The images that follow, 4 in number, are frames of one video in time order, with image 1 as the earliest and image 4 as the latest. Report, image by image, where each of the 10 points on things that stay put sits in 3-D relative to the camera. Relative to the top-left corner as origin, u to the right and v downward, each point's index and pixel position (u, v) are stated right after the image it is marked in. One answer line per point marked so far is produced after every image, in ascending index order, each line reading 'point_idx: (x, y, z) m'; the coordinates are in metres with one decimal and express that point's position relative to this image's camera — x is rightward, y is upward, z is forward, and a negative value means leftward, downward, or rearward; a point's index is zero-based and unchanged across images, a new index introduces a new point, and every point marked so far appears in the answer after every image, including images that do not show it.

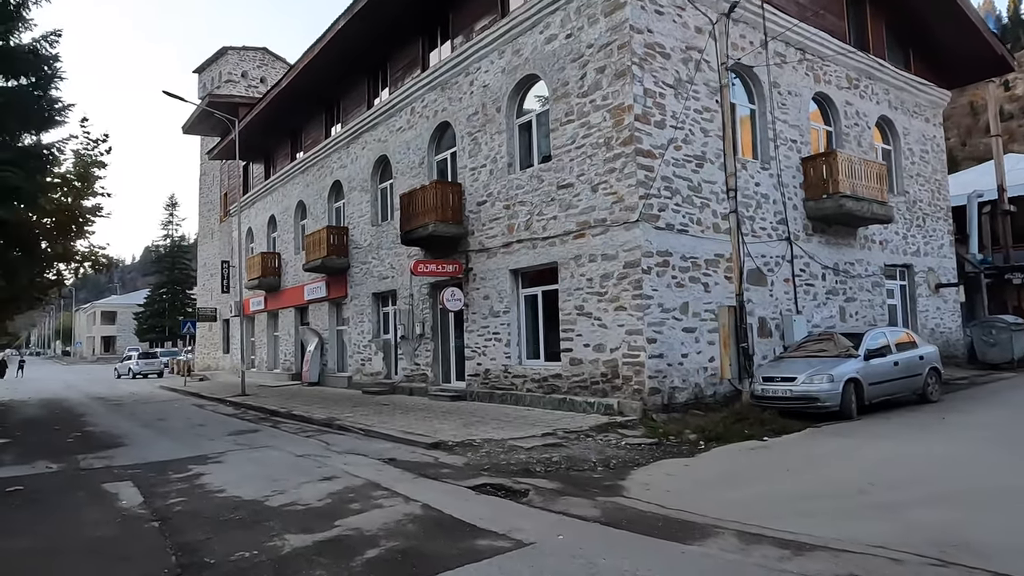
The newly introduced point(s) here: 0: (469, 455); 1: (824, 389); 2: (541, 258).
0: (-0.5, -2.1, +8.5) m
1: (+4.6, -1.5, +9.9) m
2: (+0.6, +0.6, +13.0) m
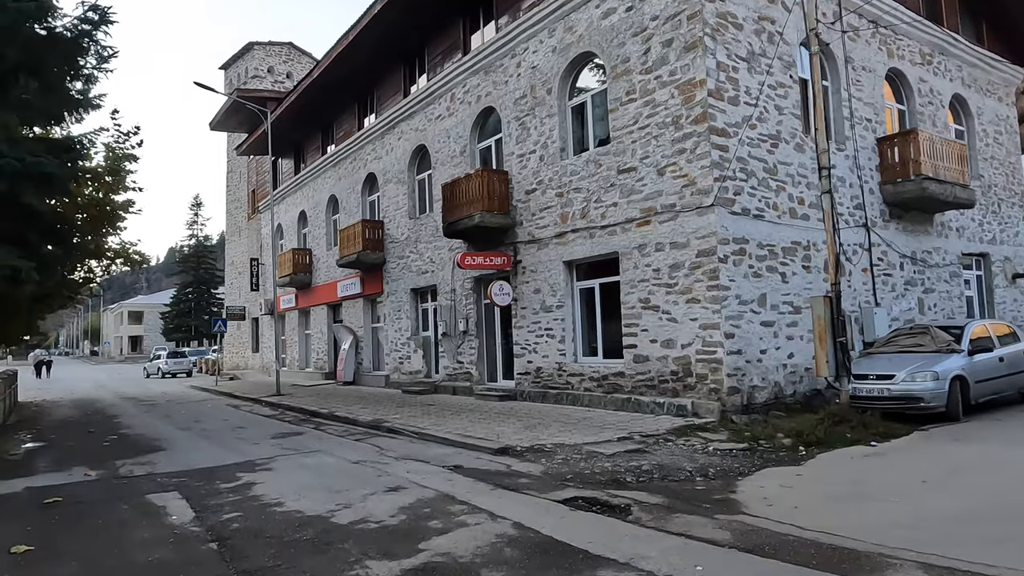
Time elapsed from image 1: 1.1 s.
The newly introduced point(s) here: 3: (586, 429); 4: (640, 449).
0: (+0.4, -2.0, +7.7) m
1: (+5.5, -1.3, +8.9) m
2: (+1.6, +0.7, +12.2) m
3: (+1.1, -2.0, +9.7) m
4: (+1.5, -1.9, +8.1) m
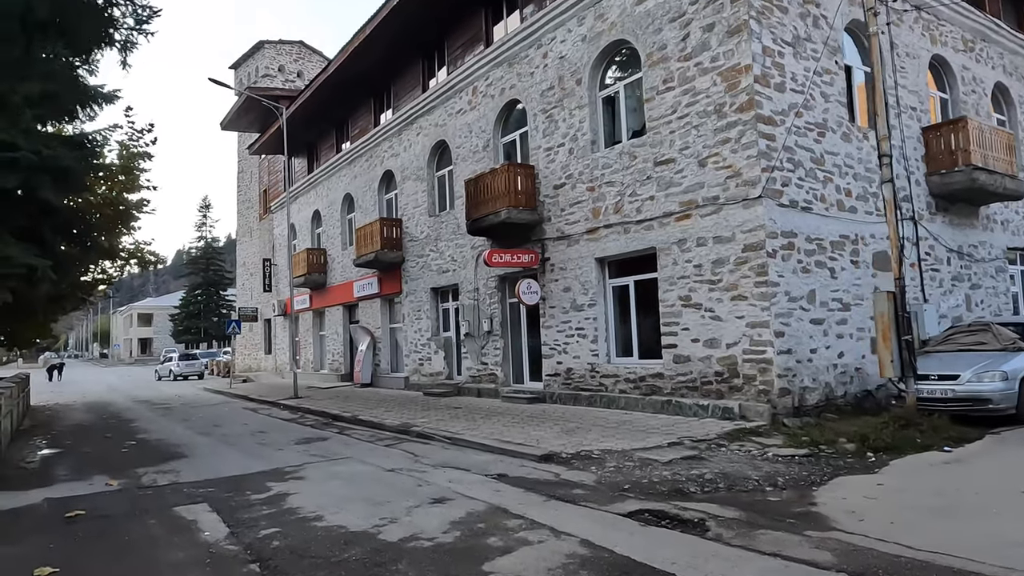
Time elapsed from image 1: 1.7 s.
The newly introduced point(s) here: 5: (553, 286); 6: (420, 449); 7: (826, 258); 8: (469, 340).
0: (+0.9, -2.0, +7.2) m
1: (+6.1, -1.2, +8.4) m
2: (+2.1, +0.8, +11.7) m
3: (+1.6, -2.0, +9.2) m
4: (+2.1, -1.9, +7.6) m
5: (+0.8, 0.0, +13.6) m
6: (-1.3, -2.3, +9.5) m
7: (+4.9, +0.5, +10.4) m
8: (-1.0, -1.2, +16.1) m
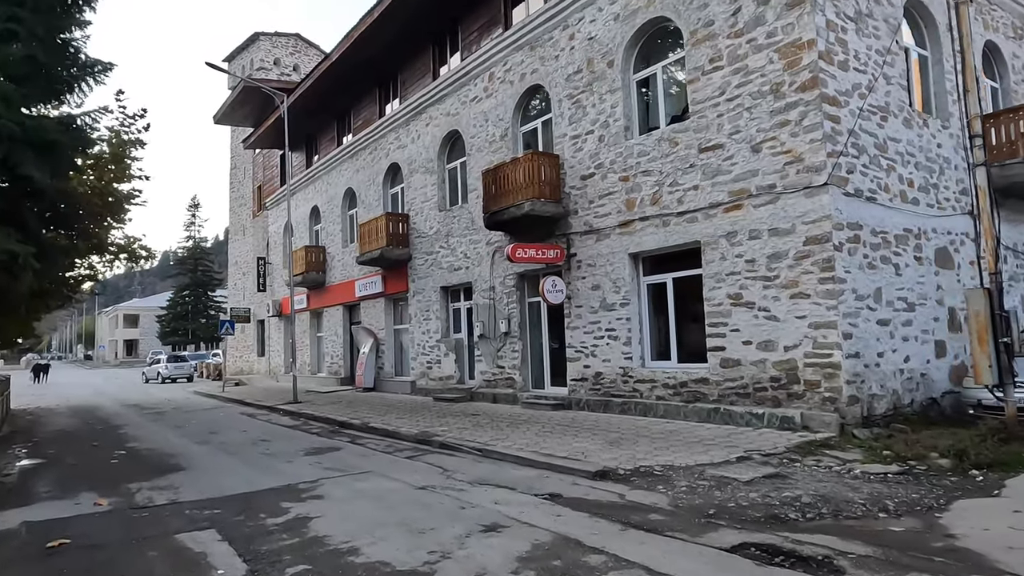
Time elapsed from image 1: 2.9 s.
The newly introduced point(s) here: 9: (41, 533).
0: (+1.5, -1.9, +6.3) m
1: (+6.6, -1.2, +7.5) m
2: (+2.6, +0.8, +10.7) m
3: (+2.1, -1.9, +8.2) m
4: (+2.6, -1.8, +6.6) m
5: (+1.3, +0.1, +12.6) m
6: (-0.8, -2.2, +8.5) m
7: (+5.4, +0.5, +9.5) m
8: (-0.6, -1.2, +15.1) m
9: (-4.3, -2.2, +6.1) m
